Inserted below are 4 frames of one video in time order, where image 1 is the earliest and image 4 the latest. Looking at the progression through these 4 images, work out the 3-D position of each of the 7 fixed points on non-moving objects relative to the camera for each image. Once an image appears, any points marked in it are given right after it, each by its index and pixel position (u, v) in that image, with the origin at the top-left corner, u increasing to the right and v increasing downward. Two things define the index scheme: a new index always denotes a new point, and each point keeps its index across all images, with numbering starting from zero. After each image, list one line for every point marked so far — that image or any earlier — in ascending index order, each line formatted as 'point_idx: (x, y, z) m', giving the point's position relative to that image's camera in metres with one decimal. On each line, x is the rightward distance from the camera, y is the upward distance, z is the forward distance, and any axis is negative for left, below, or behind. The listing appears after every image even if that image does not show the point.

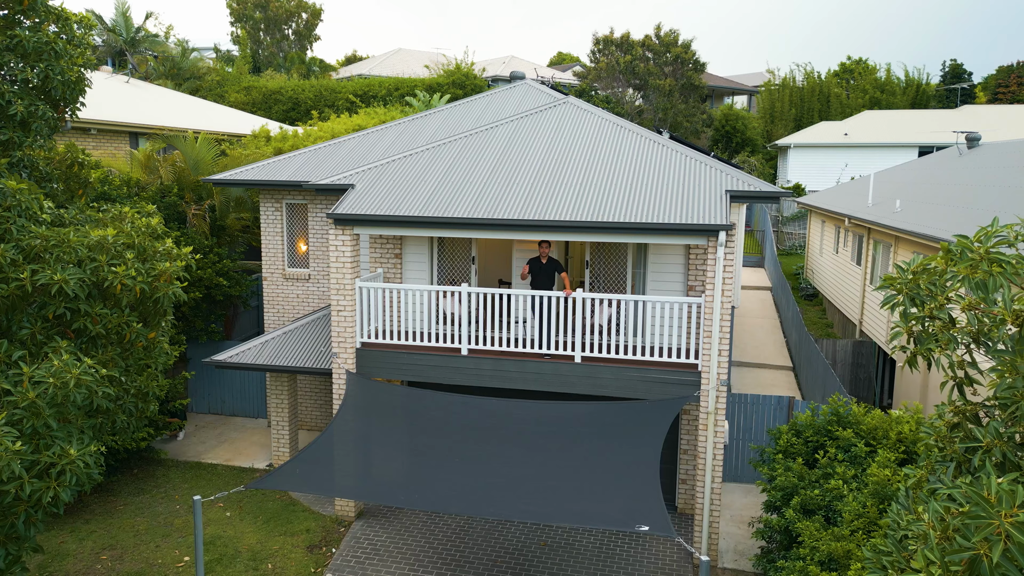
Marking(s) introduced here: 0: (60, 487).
0: (-3.8, -1.6, +6.0) m
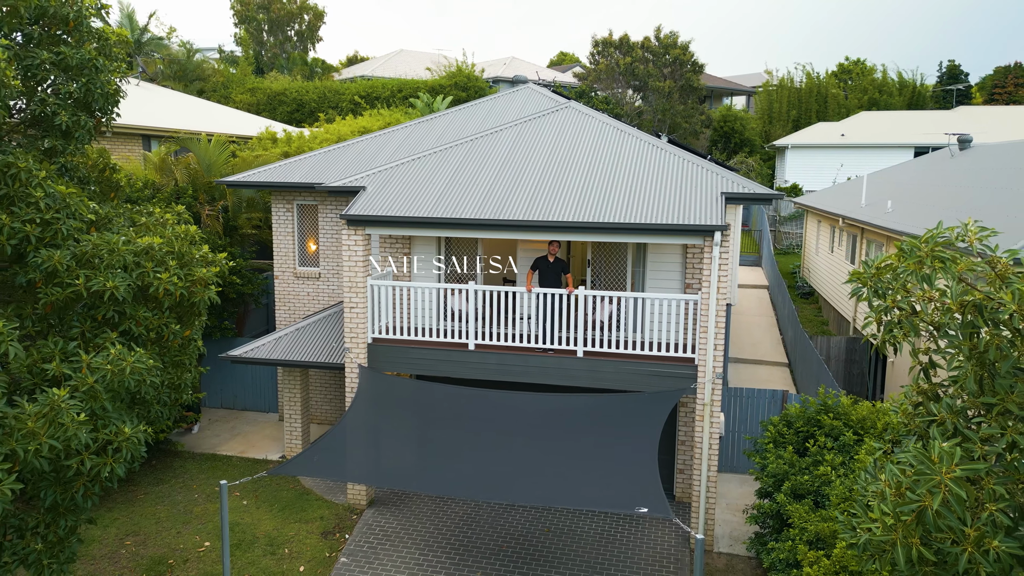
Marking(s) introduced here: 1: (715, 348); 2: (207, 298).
0: (-3.7, -1.6, +6.7) m
1: (+3.6, -1.0, +12.7) m
2: (-3.7, 0.0, +8.8) m
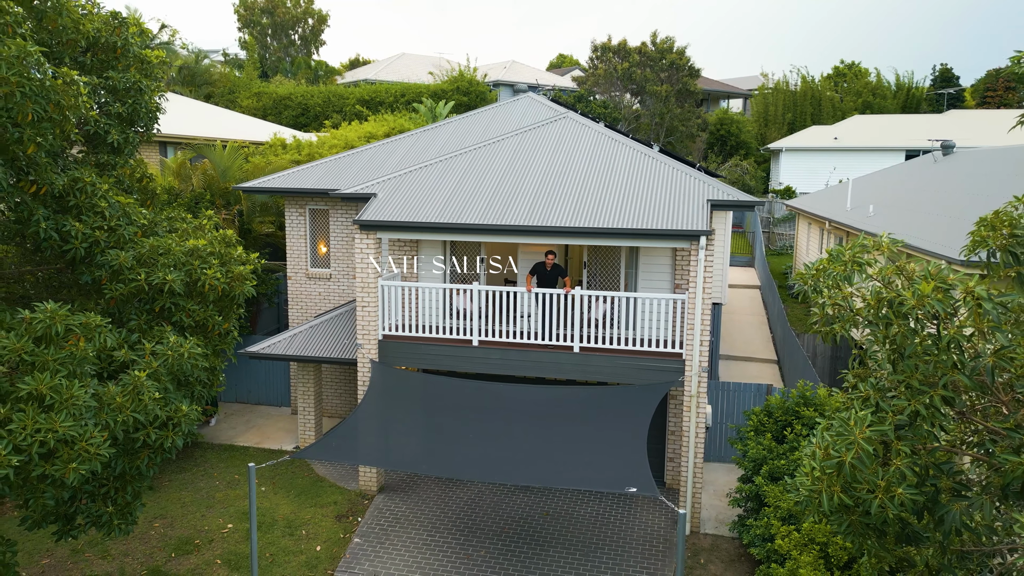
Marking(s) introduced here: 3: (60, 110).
0: (-3.7, -1.6, +7.8) m
1: (+3.6, -1.1, +13.8) m
2: (-3.7, 0.0, +9.9) m
3: (-5.0, +2.0, +8.0) m
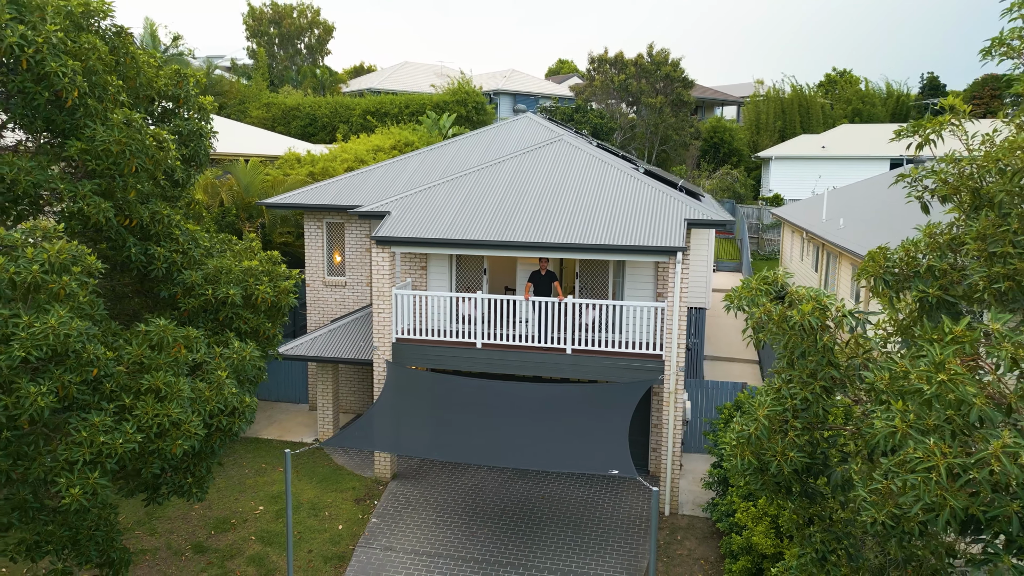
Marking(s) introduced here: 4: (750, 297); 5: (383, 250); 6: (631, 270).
0: (-3.7, -1.8, +9.7) m
1: (+3.6, -1.3, +15.7) m
2: (-3.7, -0.2, +11.8) m
3: (-5.0, +1.8, +10.0) m
4: (+2.8, -0.1, +8.2) m
5: (-3.0, +0.9, +16.9) m
6: (+2.9, +0.4, +17.4) m
